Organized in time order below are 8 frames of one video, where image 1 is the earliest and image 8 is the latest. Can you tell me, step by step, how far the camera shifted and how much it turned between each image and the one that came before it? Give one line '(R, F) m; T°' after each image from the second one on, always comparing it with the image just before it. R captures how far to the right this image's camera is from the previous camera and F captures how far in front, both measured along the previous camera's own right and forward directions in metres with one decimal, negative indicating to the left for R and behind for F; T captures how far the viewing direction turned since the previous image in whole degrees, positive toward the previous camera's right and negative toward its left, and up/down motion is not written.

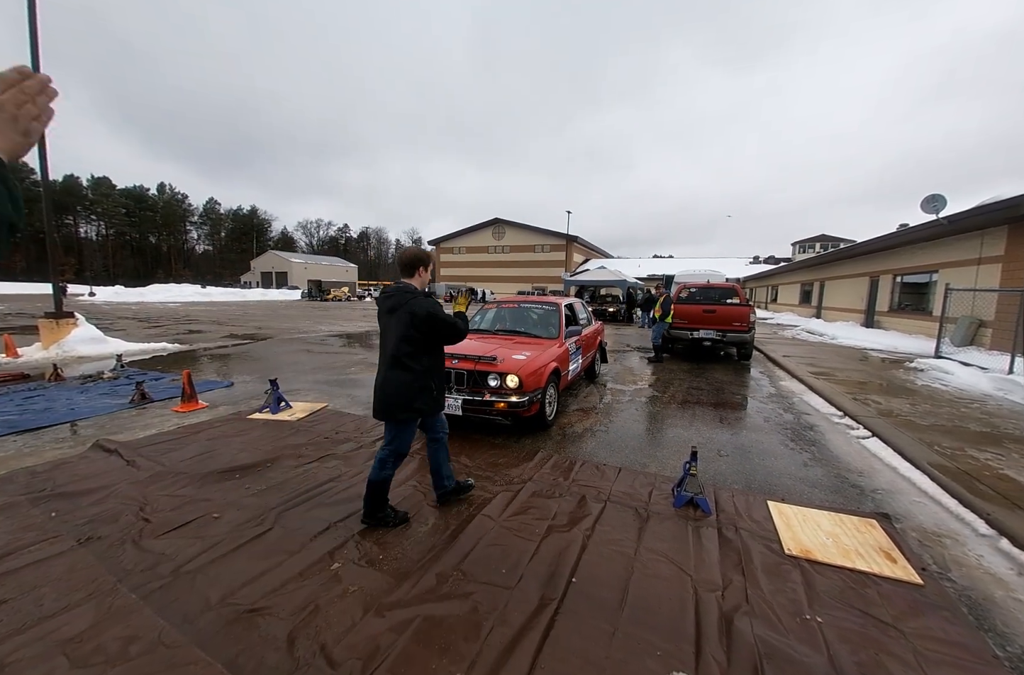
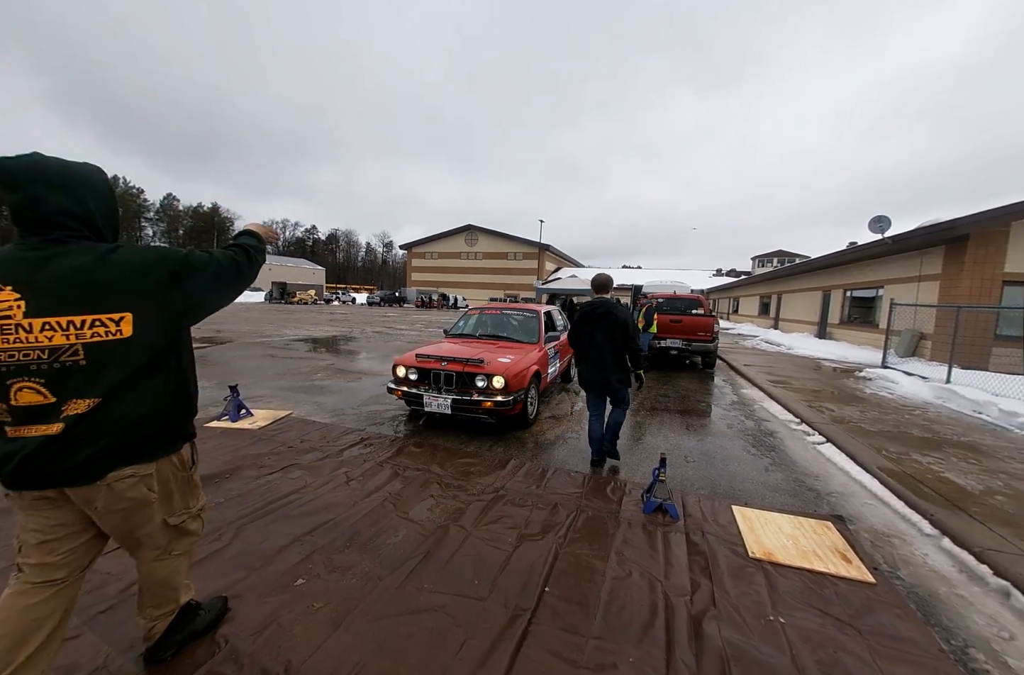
(0.0, 0.0) m; +4°
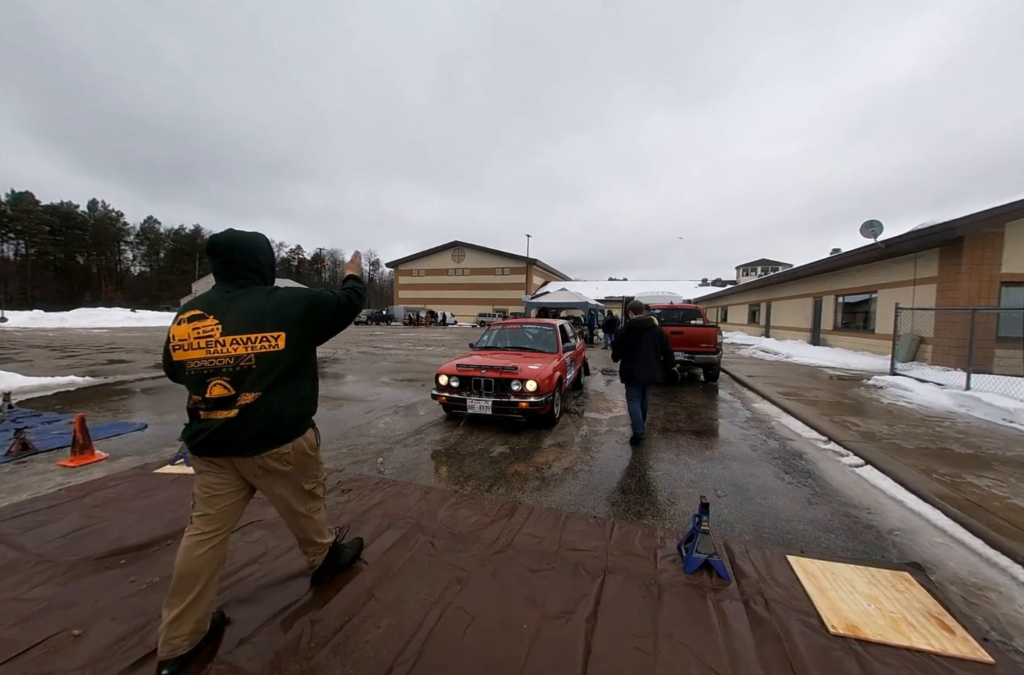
(-0.1, +0.5) m; +2°
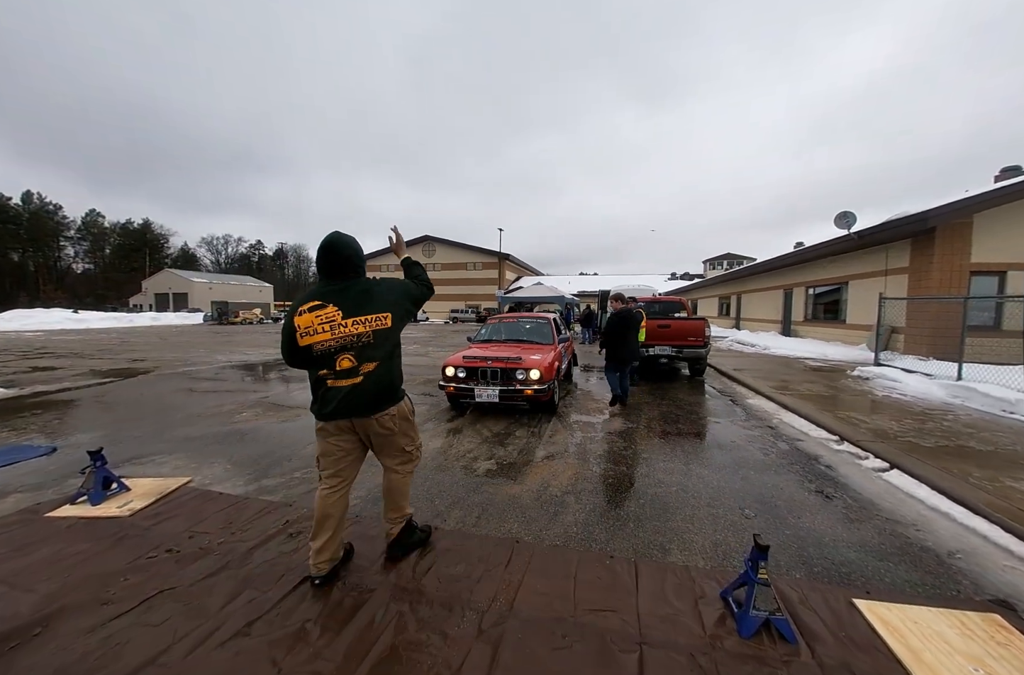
(-0.1, +0.6) m; +4°
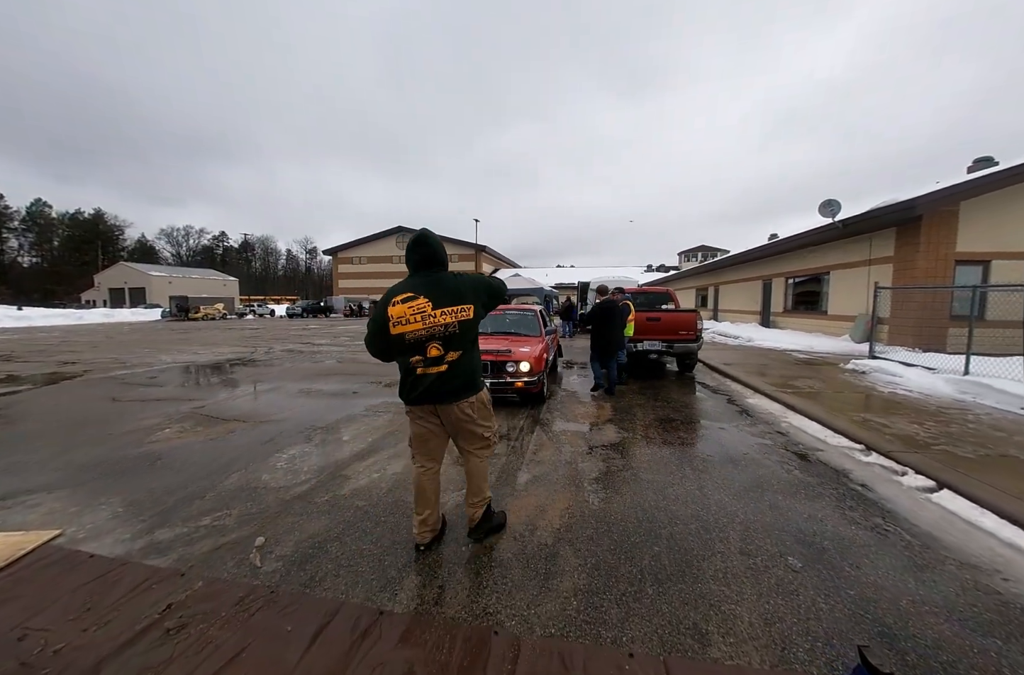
(0.0, +0.7) m; +3°
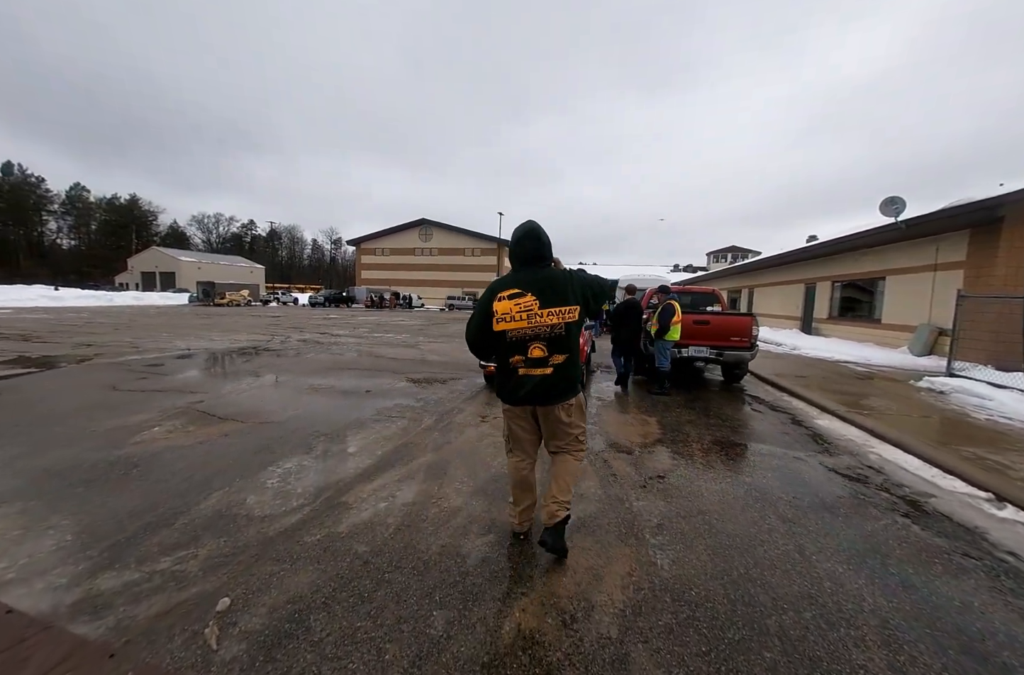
(-0.2, +0.6) m; -2°
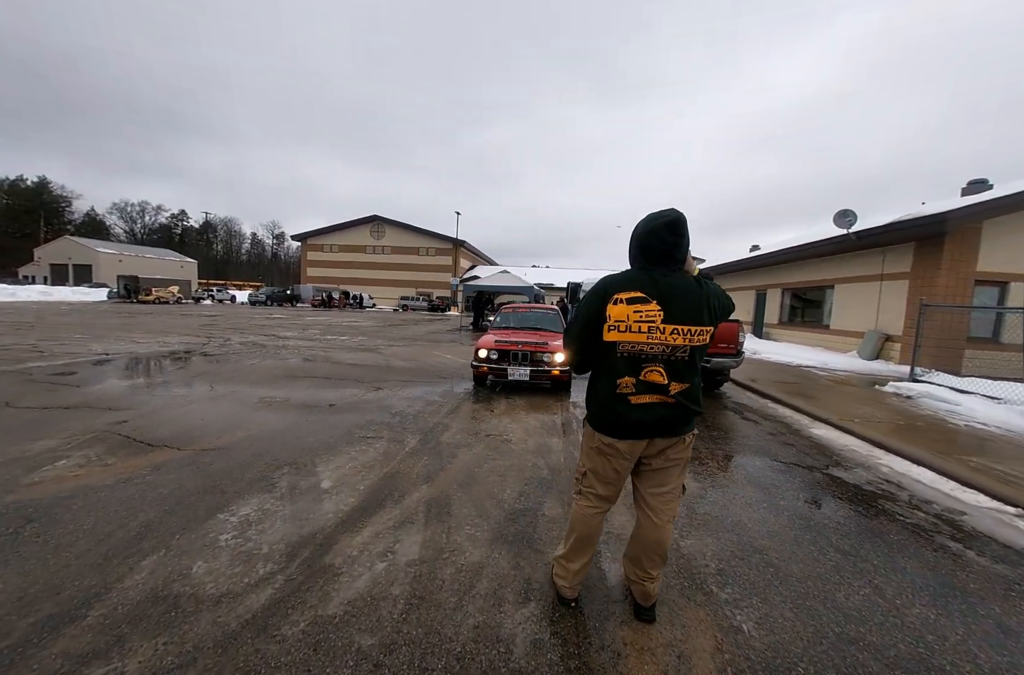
(-0.4, +0.5) m; +7°
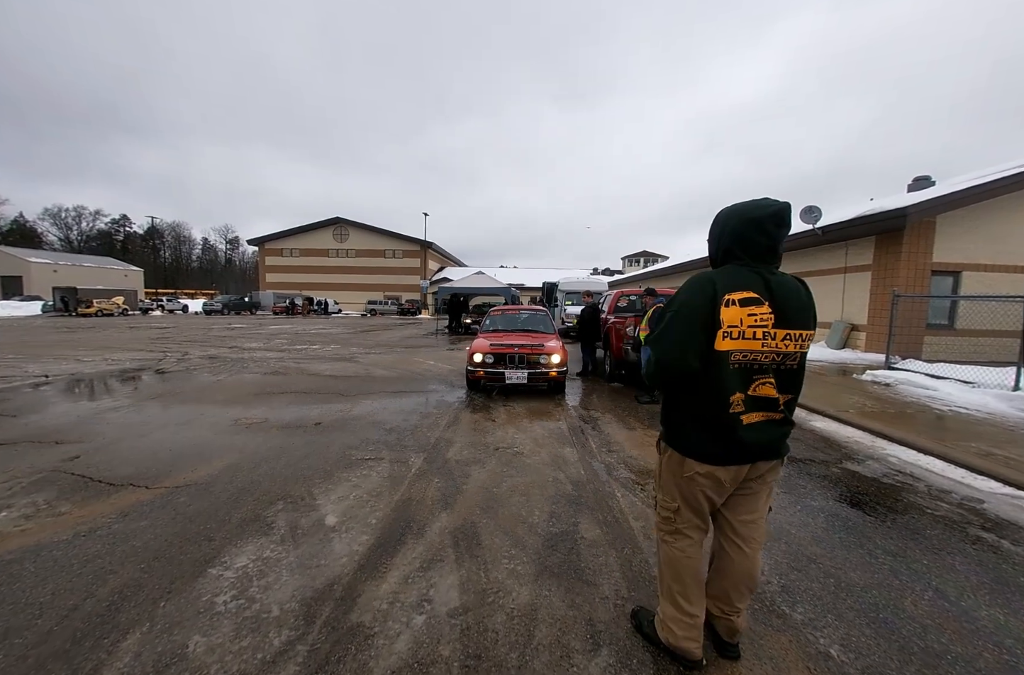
(-0.4, +0.2) m; +4°
